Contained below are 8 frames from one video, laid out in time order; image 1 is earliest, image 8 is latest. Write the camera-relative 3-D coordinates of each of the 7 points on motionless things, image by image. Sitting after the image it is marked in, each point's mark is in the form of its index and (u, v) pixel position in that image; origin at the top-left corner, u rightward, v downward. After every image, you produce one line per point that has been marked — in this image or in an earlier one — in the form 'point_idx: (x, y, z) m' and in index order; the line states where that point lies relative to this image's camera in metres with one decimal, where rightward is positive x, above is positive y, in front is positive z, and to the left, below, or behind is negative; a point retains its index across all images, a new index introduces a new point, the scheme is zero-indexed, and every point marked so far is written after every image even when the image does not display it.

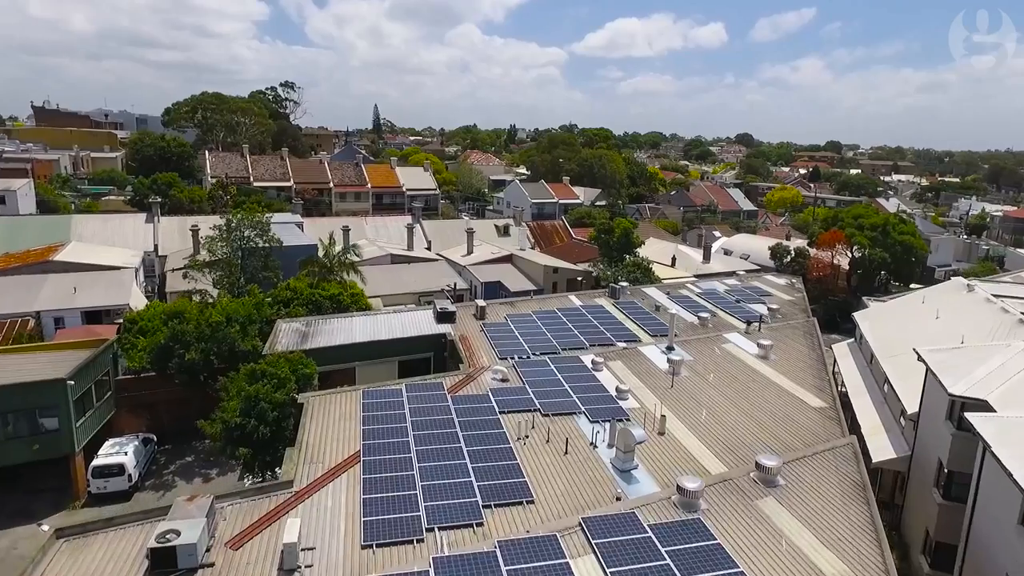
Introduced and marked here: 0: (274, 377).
0: (-4.4, -1.6, +11.3) m
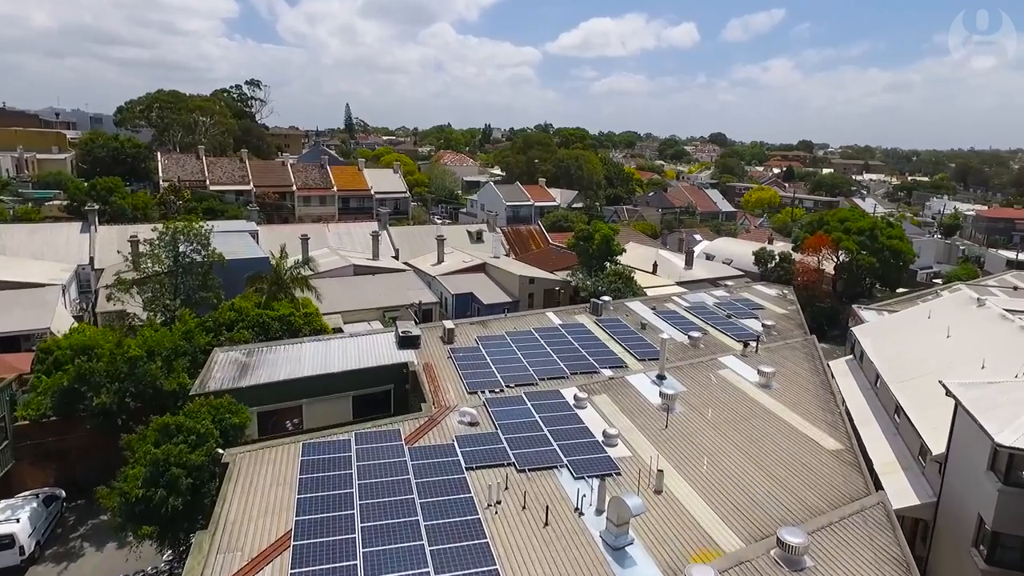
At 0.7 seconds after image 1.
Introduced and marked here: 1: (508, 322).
0: (-4.8, -2.2, +9.3) m
1: (-0.1, -0.9, +17.3) m
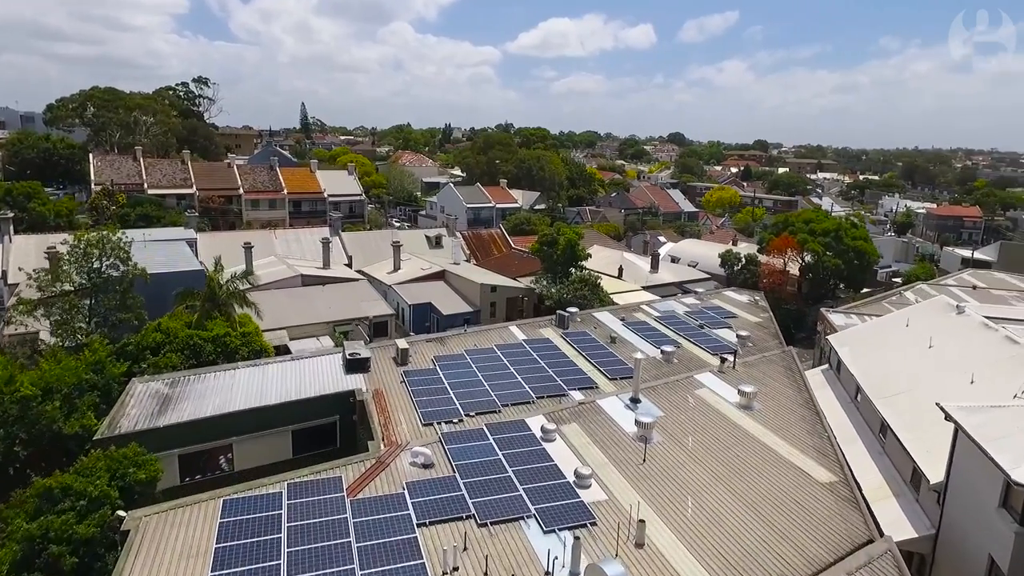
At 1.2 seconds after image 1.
0: (-5.3, -2.6, +7.7) m
1: (-1.2, -1.3, +15.9) m
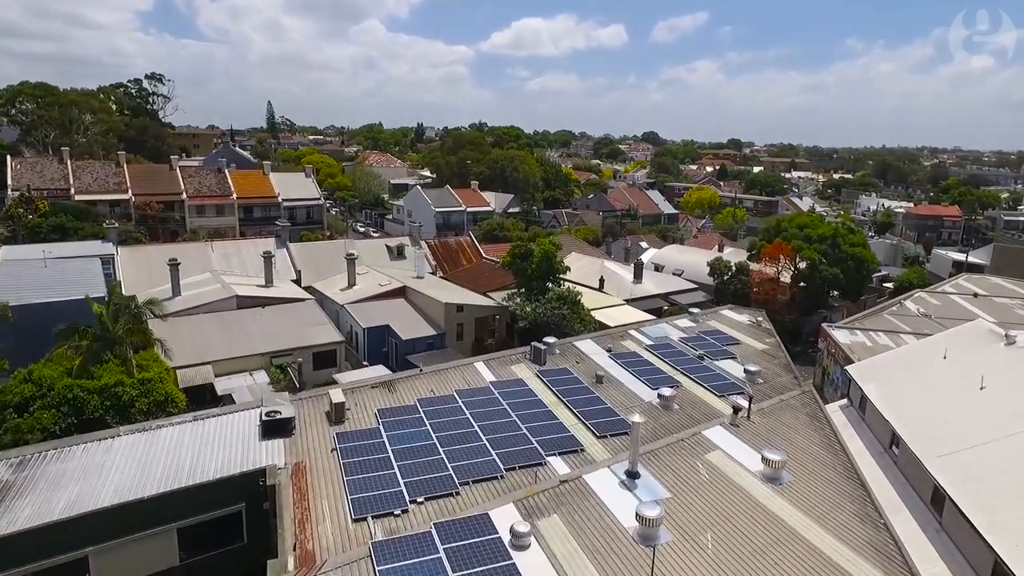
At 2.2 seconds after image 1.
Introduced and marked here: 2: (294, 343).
0: (-5.7, -3.3, +4.6) m
1: (-1.9, -2.0, +13.0) m
2: (-6.5, -1.6, +18.3) m
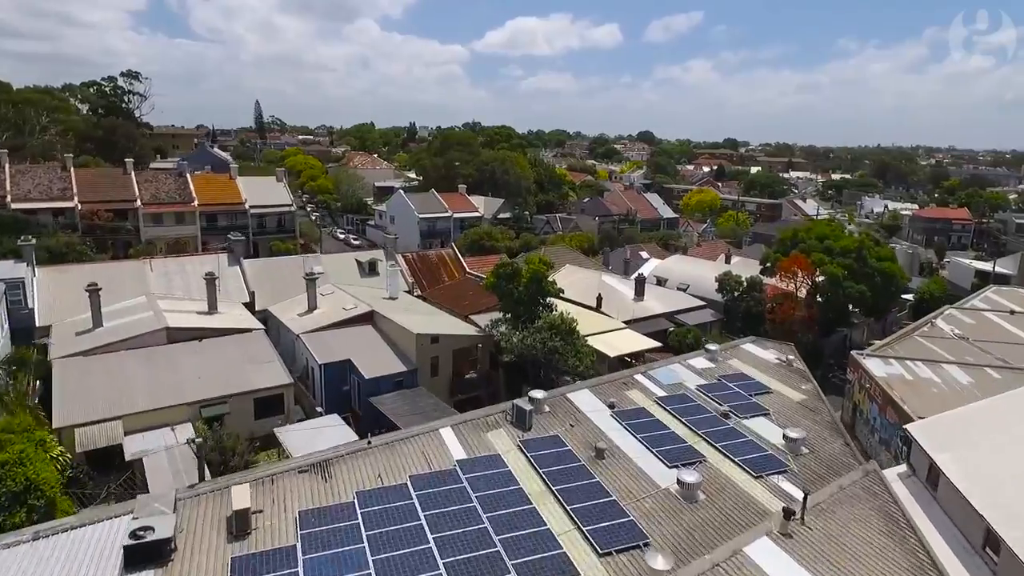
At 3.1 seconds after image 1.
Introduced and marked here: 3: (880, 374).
0: (-6.1, -4.2, +1.5) m
1: (-2.3, -2.8, +9.9) m
2: (-6.9, -2.5, +15.2) m
3: (+11.6, -2.7, +19.5) m
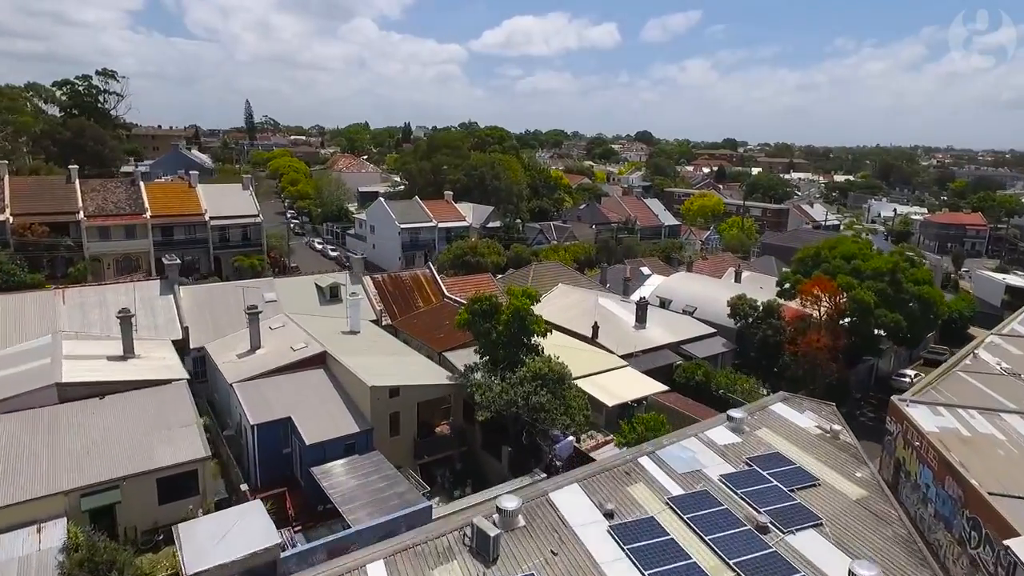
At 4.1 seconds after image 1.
0: (-6.6, -5.2, -1.8) m
1: (-2.9, -3.8, +6.7) m
2: (-7.5, -3.5, +11.9) m
3: (+11.0, -3.7, +16.3) m
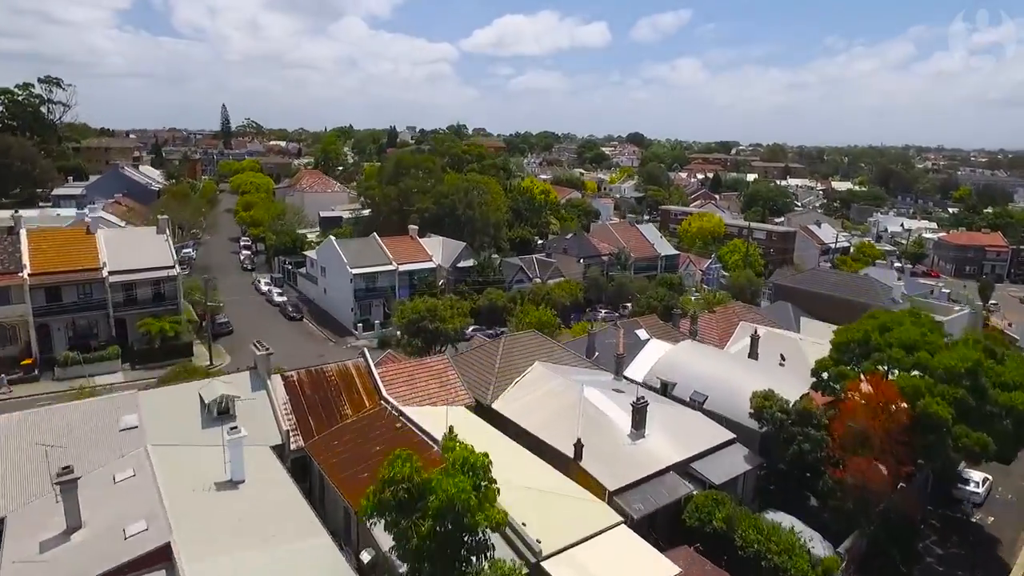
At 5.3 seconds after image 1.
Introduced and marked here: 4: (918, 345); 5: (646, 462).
0: (-7.5, -8.2, -7.5) m
1: (-3.9, -6.7, +1.0) m
2: (-8.6, -6.4, +6.2) m
3: (+9.9, -6.6, +10.8) m
4: (+11.6, -1.6, +17.8) m
5: (+3.7, -4.7, +17.1) m
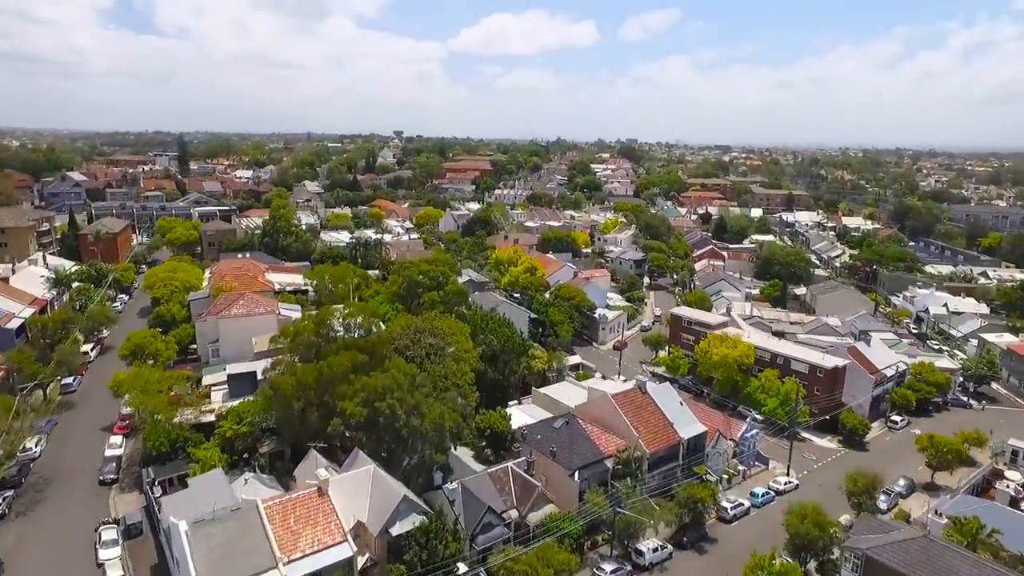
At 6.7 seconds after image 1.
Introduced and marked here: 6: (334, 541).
0: (-8.3, -19.1, -19.8) m
1: (-4.8, -17.6, -11.3) m
2: (-9.6, -17.4, -6.2) m
3: (+8.8, -17.3, -1.3) m
4: (+10.3, -12.4, +5.7) m
5: (+2.5, -15.5, +4.9) m
6: (-6.6, -9.1, +22.5) m
